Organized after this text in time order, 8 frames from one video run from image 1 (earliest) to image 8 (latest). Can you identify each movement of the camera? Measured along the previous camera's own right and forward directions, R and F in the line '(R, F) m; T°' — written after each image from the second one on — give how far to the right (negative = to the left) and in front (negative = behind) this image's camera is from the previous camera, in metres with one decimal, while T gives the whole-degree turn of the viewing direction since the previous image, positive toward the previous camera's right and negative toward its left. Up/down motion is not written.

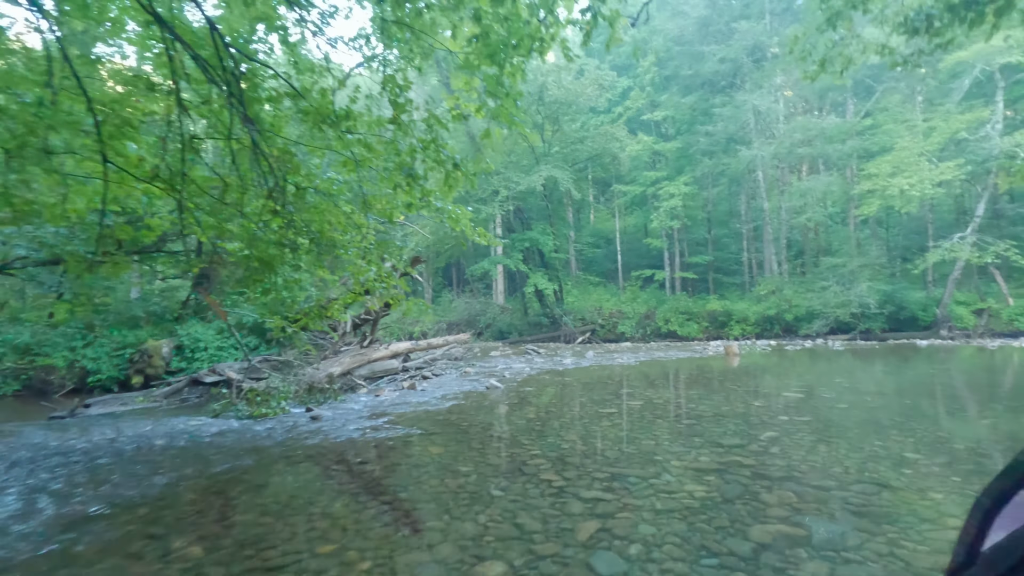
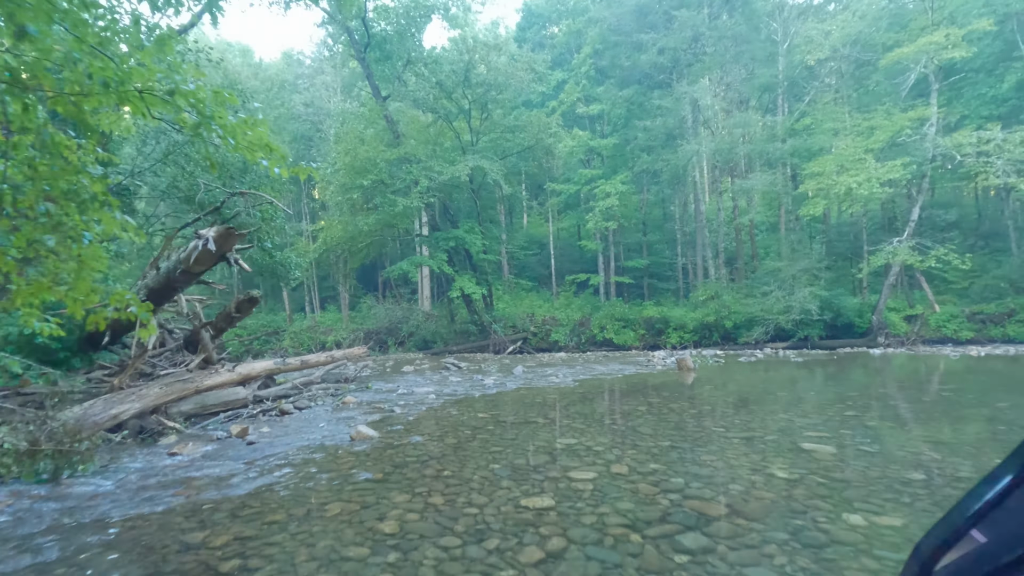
(+0.5, +2.5) m; +7°
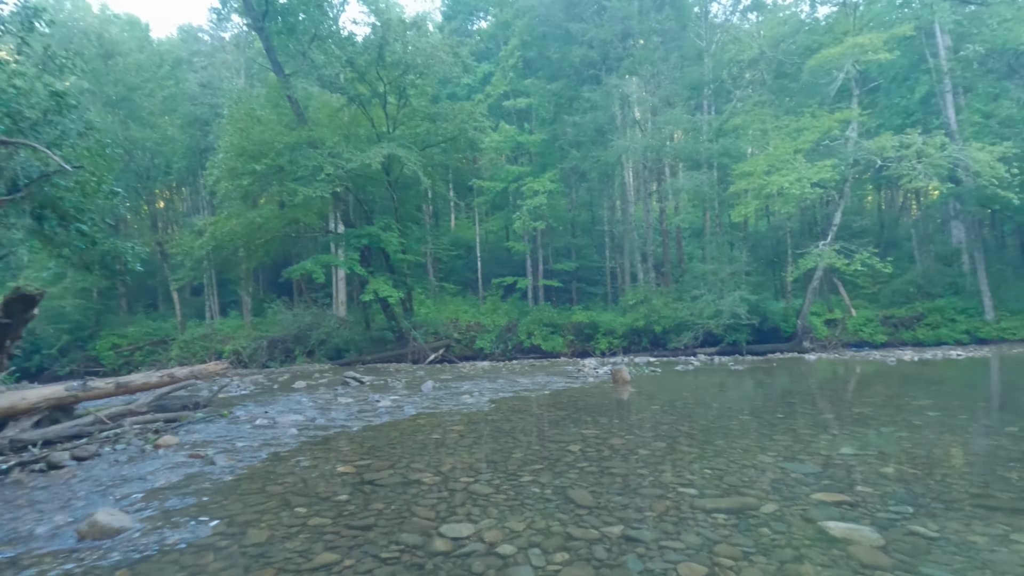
(+0.4, +1.8) m; +7°
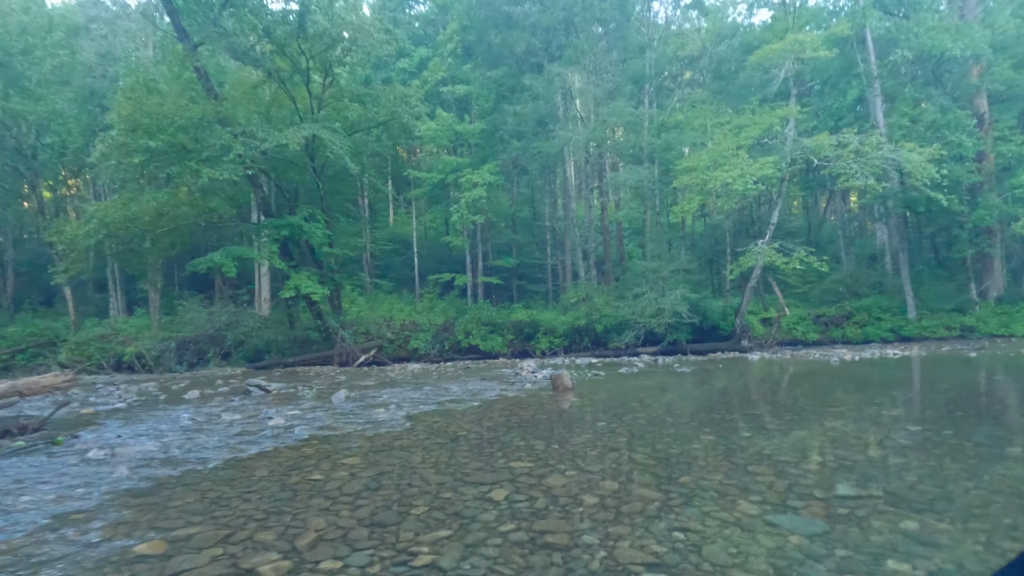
(+0.2, +1.2) m; +6°
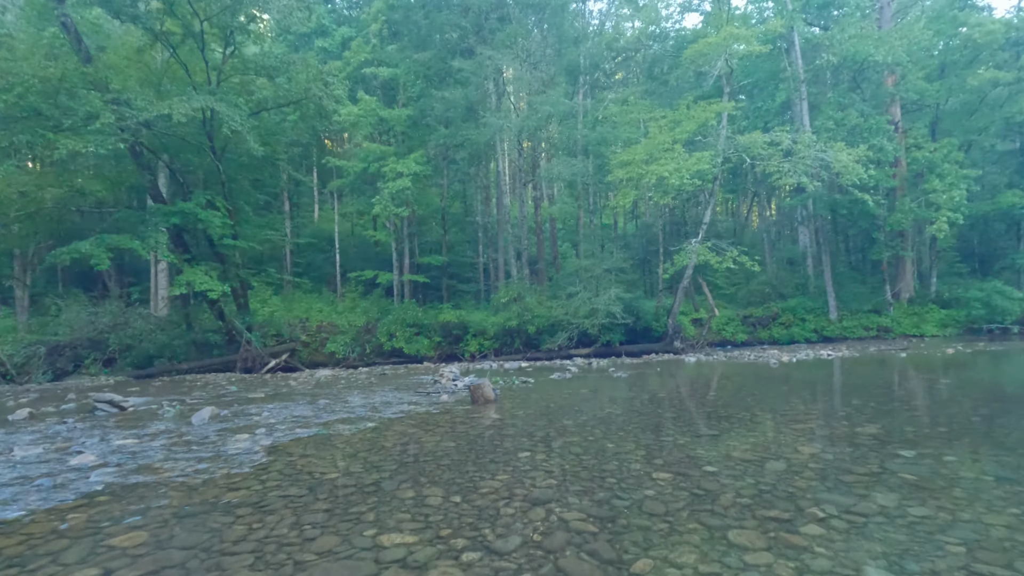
(+0.3, +1.3) m; +7°
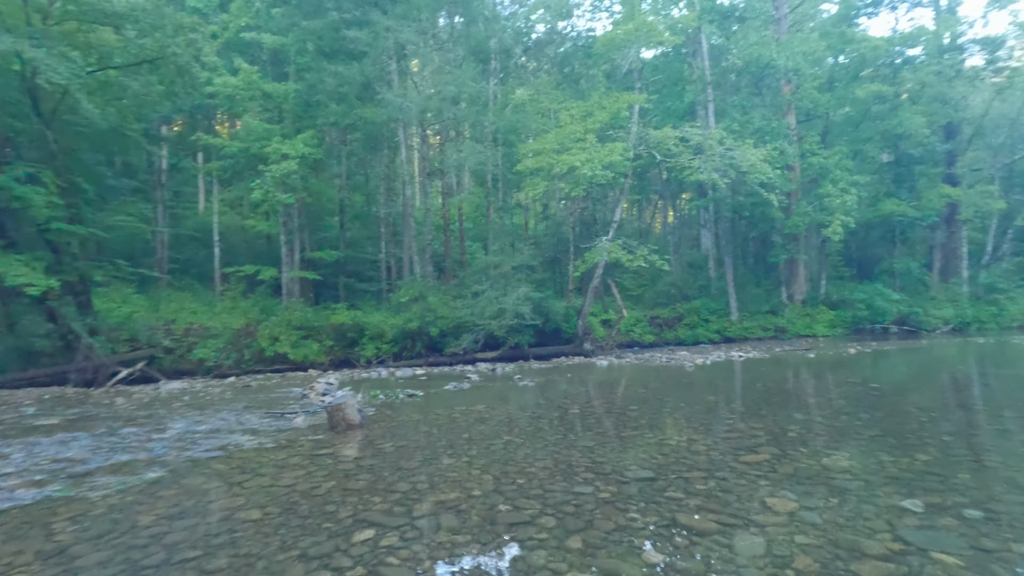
(+0.4, +1.5) m; +9°
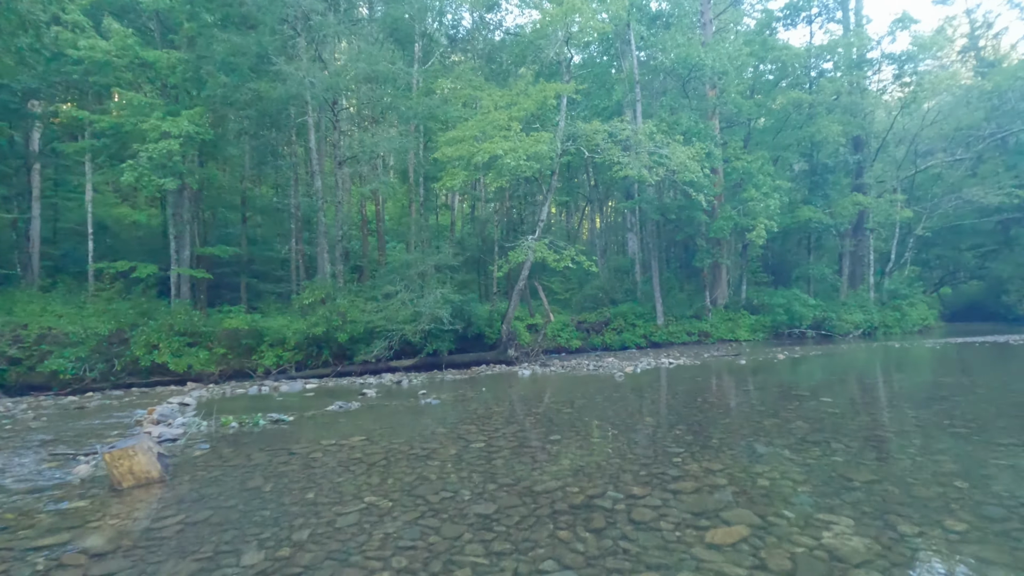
(+0.4, +1.4) m; +7°
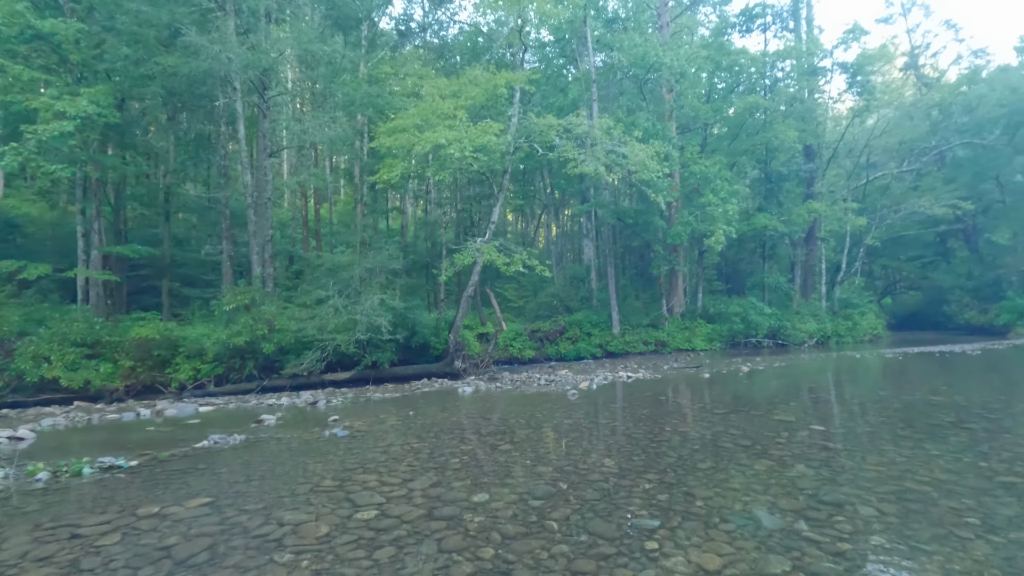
(+0.3, +1.3) m; +5°
